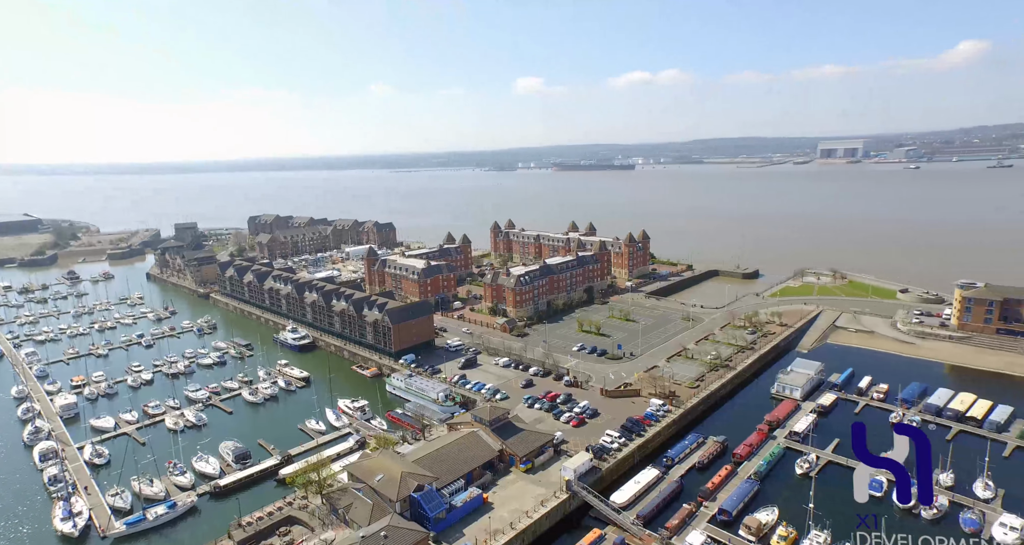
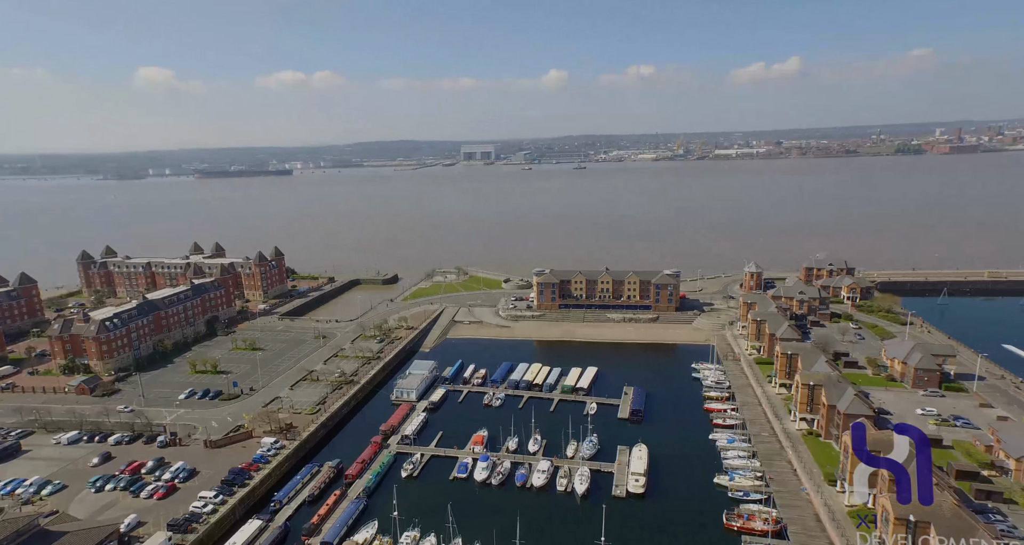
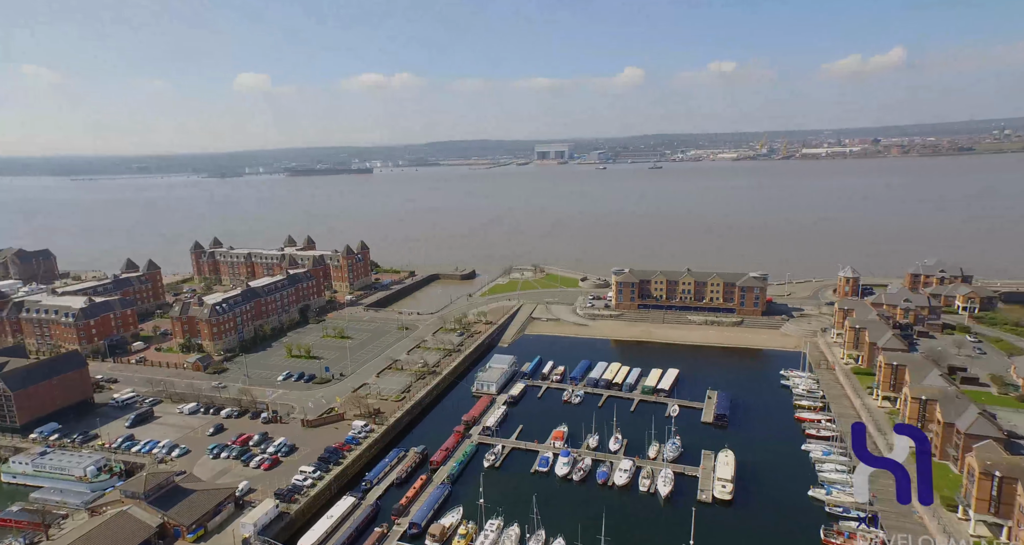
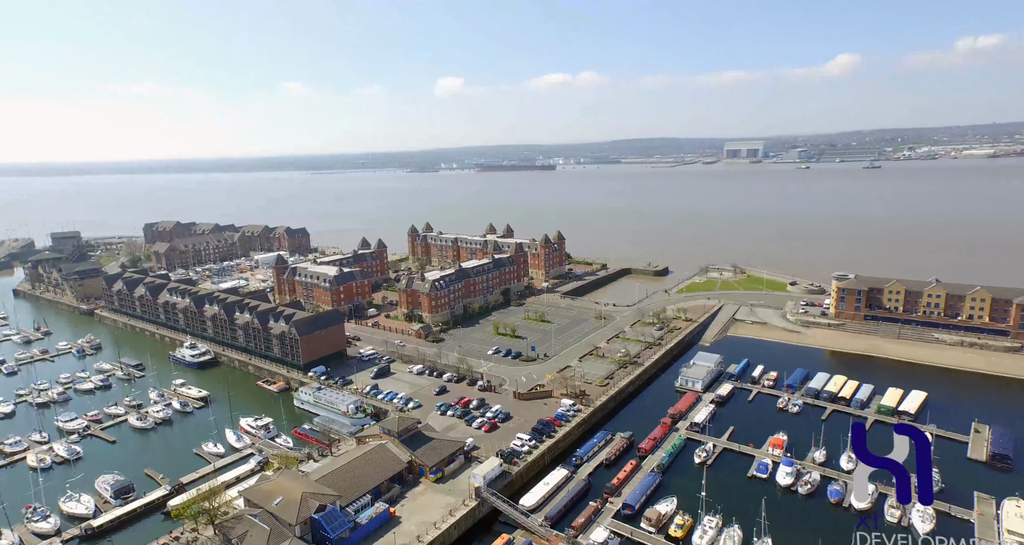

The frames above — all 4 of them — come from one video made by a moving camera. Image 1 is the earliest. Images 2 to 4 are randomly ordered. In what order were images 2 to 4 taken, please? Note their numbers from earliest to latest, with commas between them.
4, 3, 2
